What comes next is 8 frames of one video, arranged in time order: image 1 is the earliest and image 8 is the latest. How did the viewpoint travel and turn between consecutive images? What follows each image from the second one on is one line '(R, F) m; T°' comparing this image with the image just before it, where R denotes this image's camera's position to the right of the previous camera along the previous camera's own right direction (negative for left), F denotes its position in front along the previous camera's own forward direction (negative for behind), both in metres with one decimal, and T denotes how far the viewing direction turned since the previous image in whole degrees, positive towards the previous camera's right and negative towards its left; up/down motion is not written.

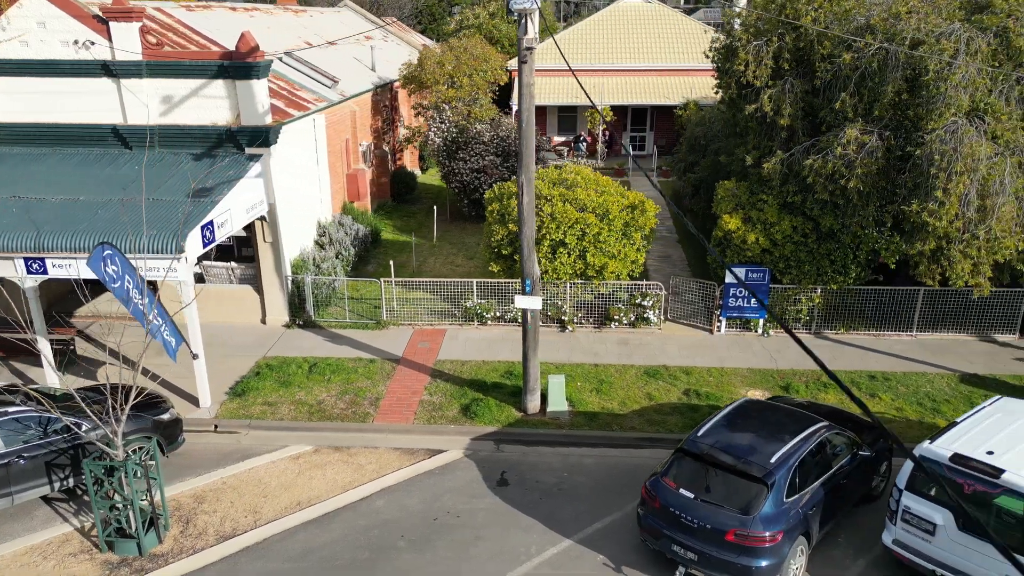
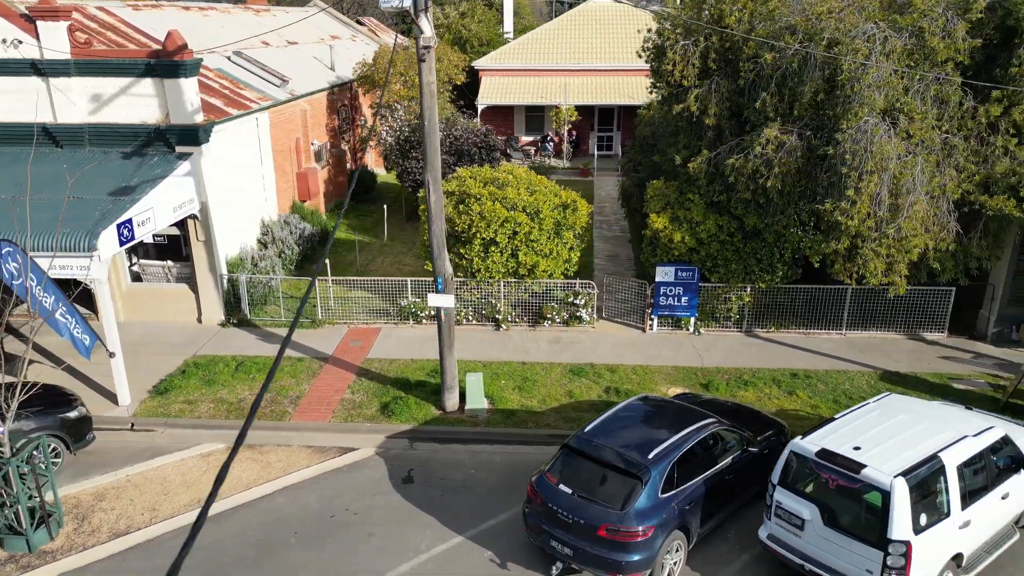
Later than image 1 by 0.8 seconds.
(+1.7, 0.0) m; 0°
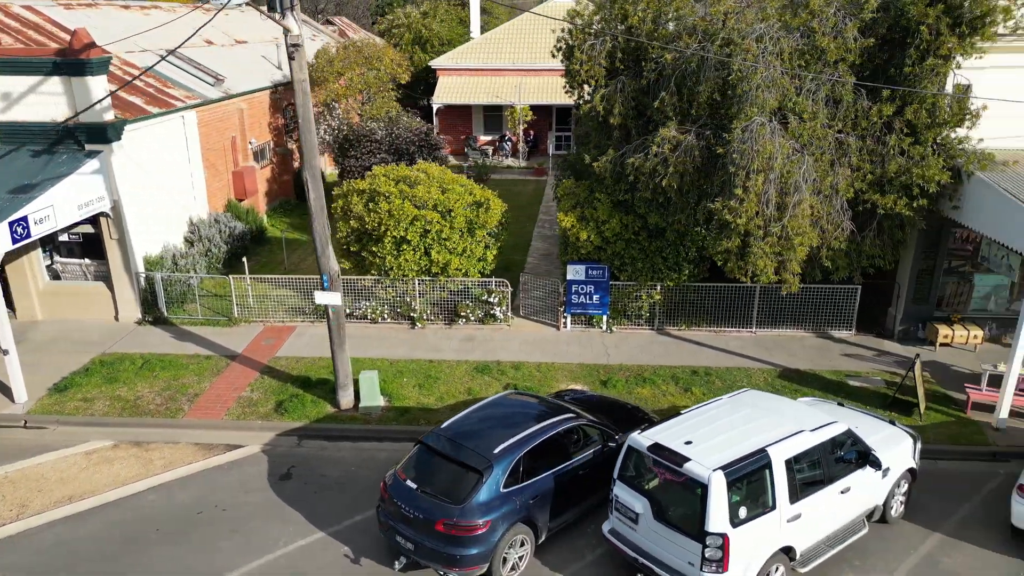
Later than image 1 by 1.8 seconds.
(+2.2, -0.1) m; 0°
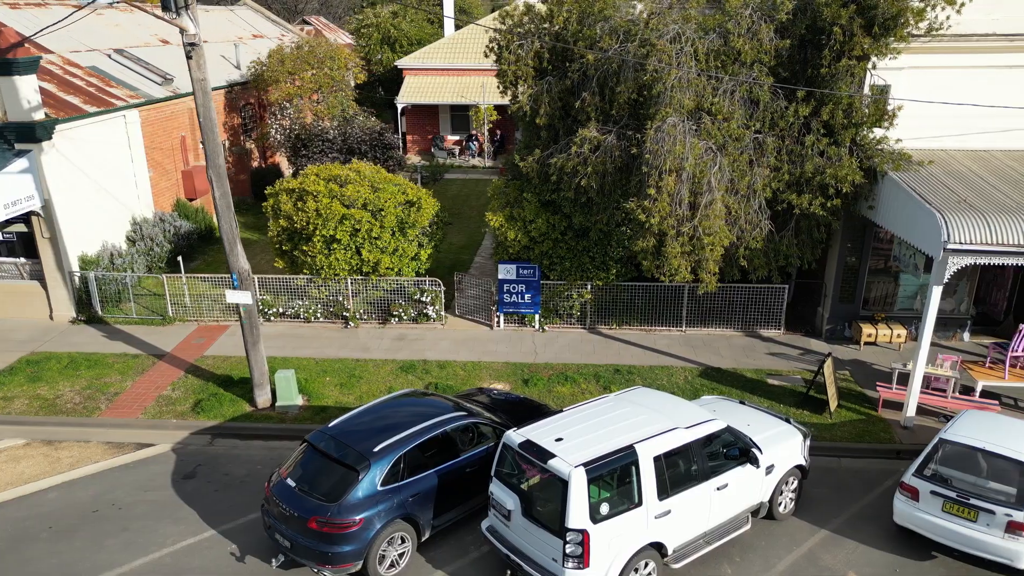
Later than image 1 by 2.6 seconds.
(+1.7, -0.1) m; 0°
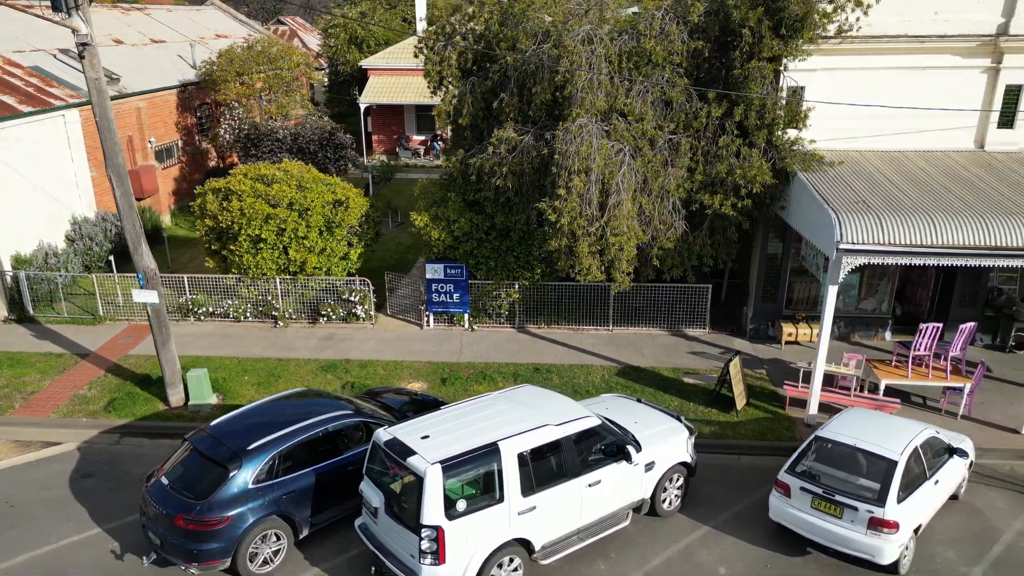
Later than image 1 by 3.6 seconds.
(+1.8, -0.1) m; 0°
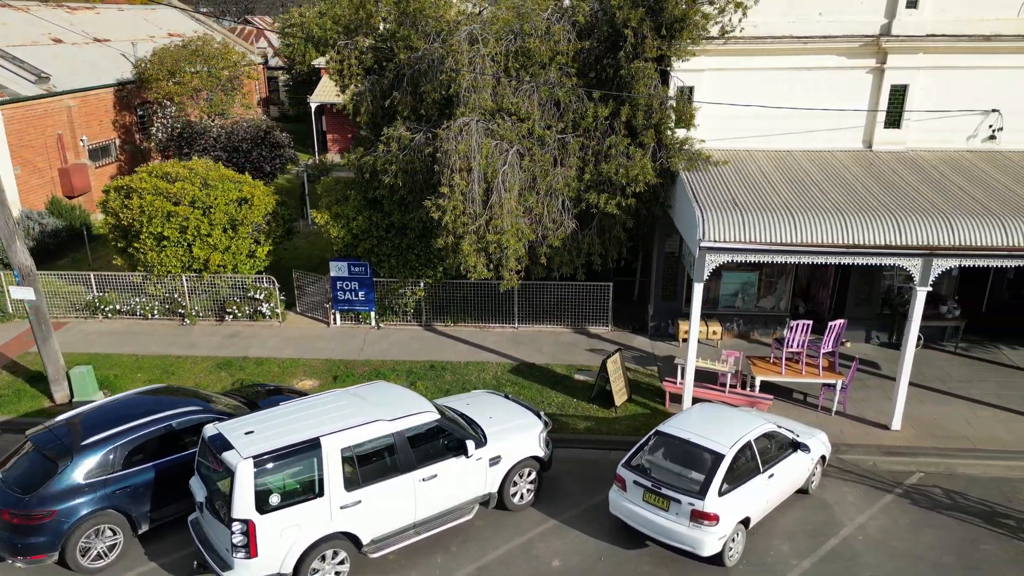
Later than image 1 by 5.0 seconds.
(+2.4, -0.1) m; 0°
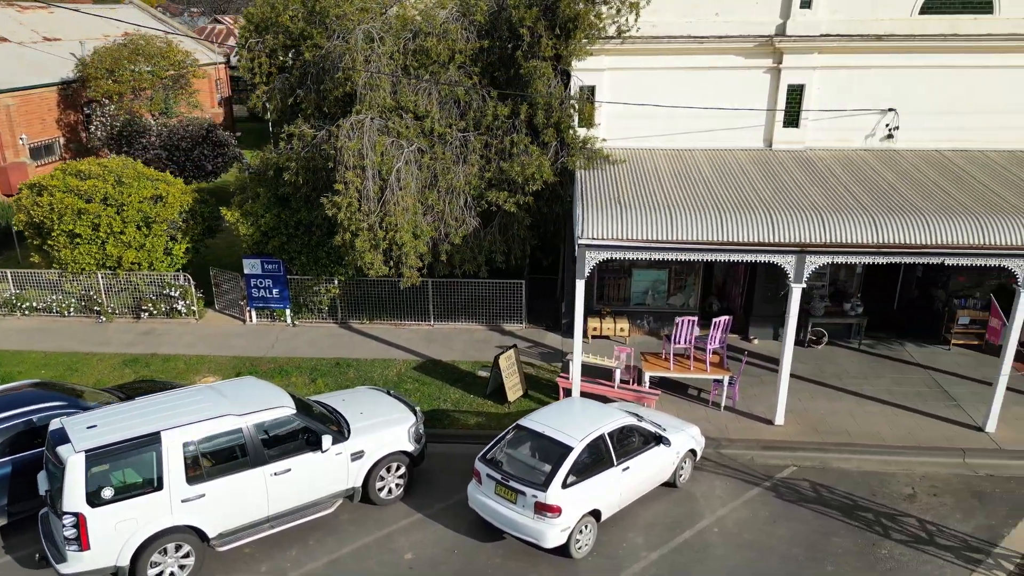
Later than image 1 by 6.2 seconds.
(+2.2, -0.1) m; 0°
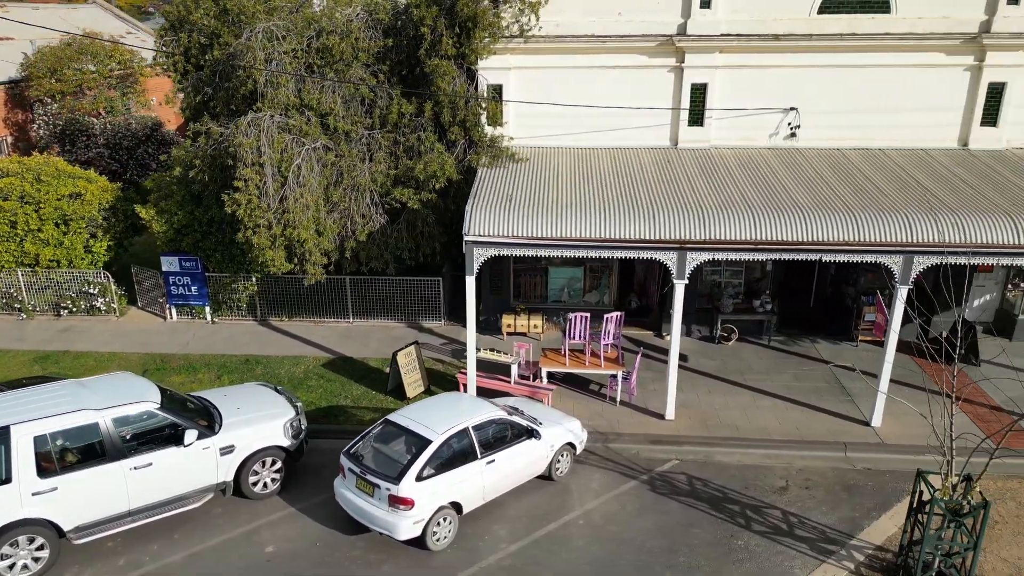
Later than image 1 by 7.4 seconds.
(+2.1, -0.1) m; 0°
